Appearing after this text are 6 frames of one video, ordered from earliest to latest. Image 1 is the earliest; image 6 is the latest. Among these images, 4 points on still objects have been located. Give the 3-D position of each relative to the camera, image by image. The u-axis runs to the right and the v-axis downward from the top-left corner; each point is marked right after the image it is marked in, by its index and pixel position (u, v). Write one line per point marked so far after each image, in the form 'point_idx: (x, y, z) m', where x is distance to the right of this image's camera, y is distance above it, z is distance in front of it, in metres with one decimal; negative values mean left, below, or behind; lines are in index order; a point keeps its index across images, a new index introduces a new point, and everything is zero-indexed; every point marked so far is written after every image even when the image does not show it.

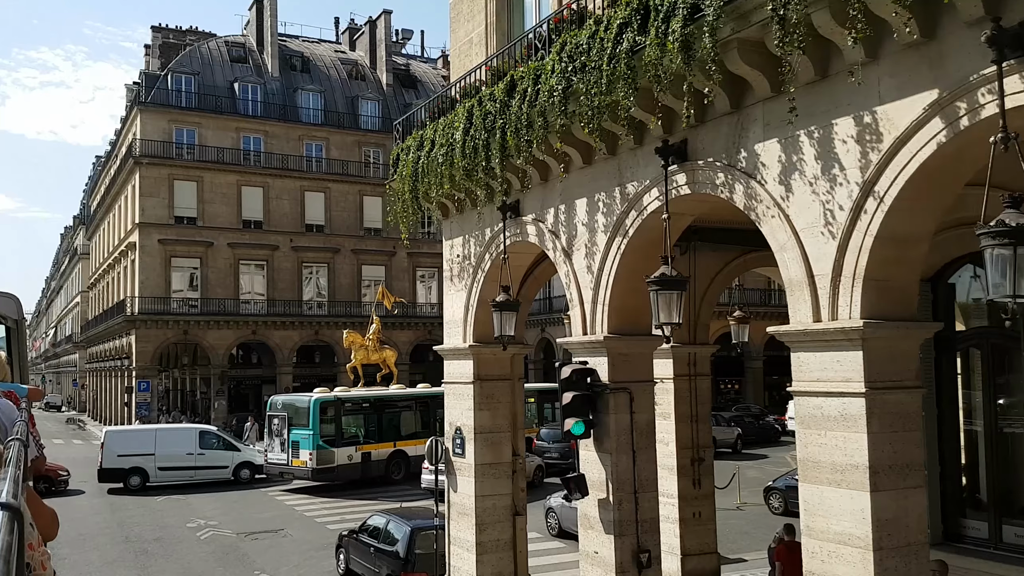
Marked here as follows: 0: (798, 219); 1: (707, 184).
0: (+2.2, +0.5, +6.7) m
1: (+1.7, +0.9, +7.6) m
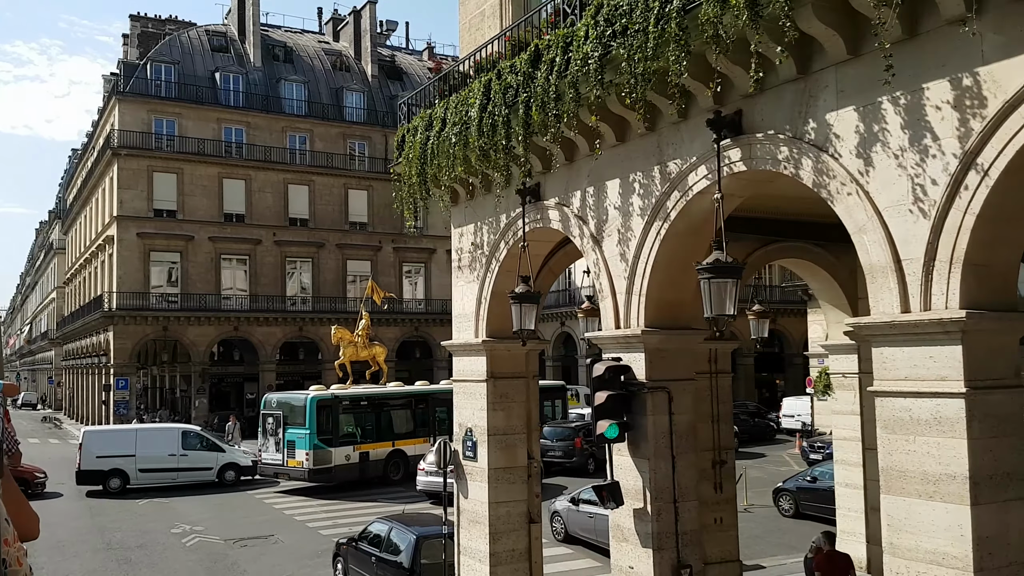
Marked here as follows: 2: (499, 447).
0: (+2.6, +0.6, +6.0) m
1: (+2.0, +1.0, +6.8) m
2: (-0.2, -2.0, +10.8) m
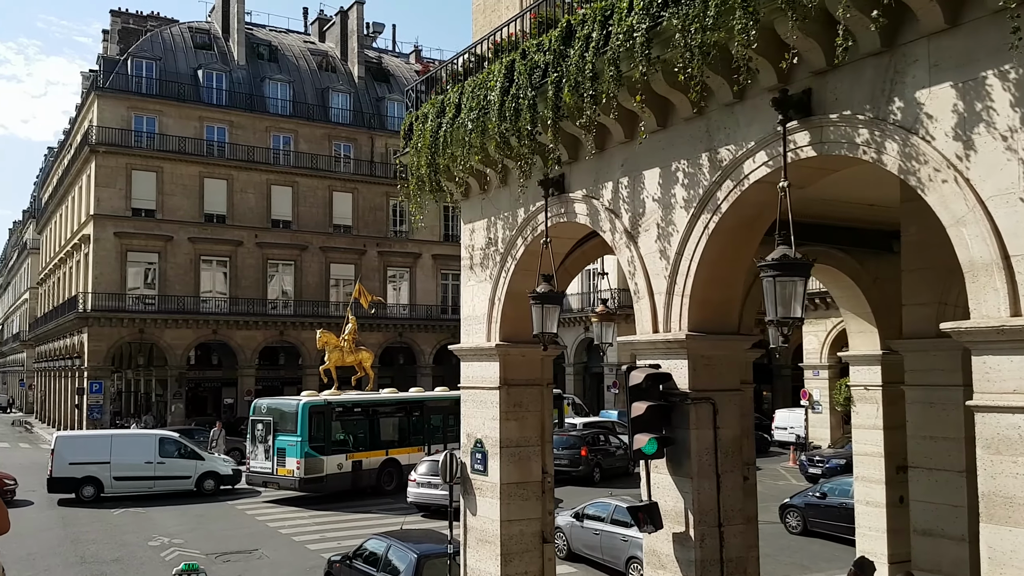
0: (+2.9, +0.6, +5.2) m
1: (+2.3, +1.0, +6.1) m
2: (0.0, -2.0, +9.9) m
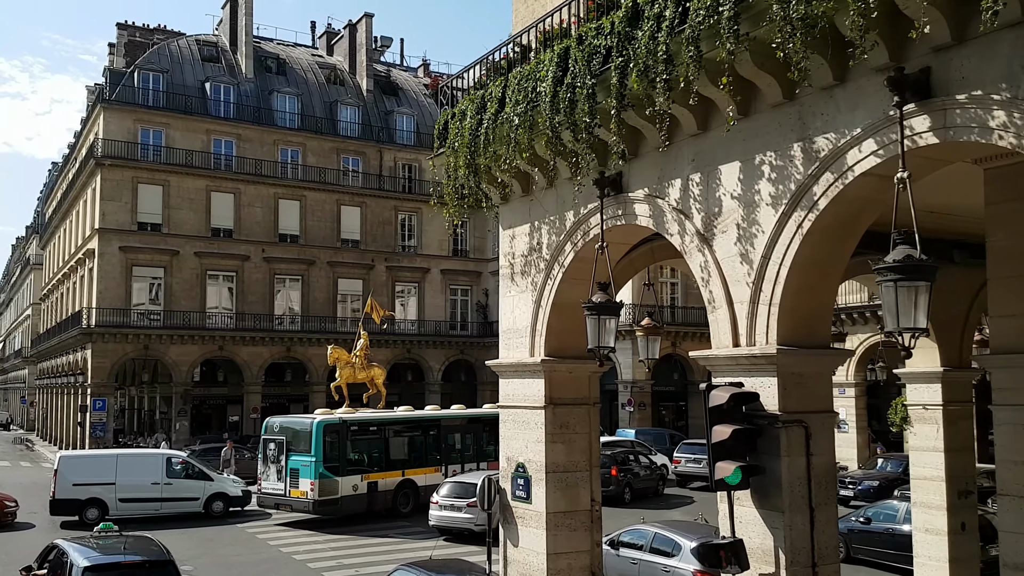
0: (+3.4, +0.6, +4.4) m
1: (+2.8, +1.0, +5.2) m
2: (+0.5, -2.1, +9.1) m
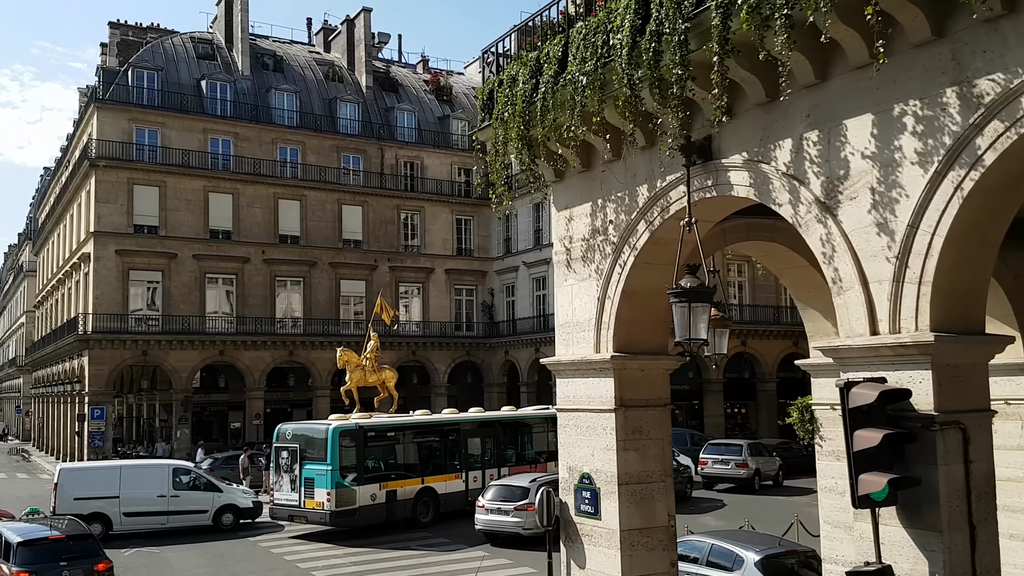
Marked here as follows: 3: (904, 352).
0: (+4.0, +0.8, +3.3) m
1: (+3.4, +1.2, +4.1) m
2: (+1.1, -2.0, +8.0) m
3: (+2.5, -0.4, +5.5) m
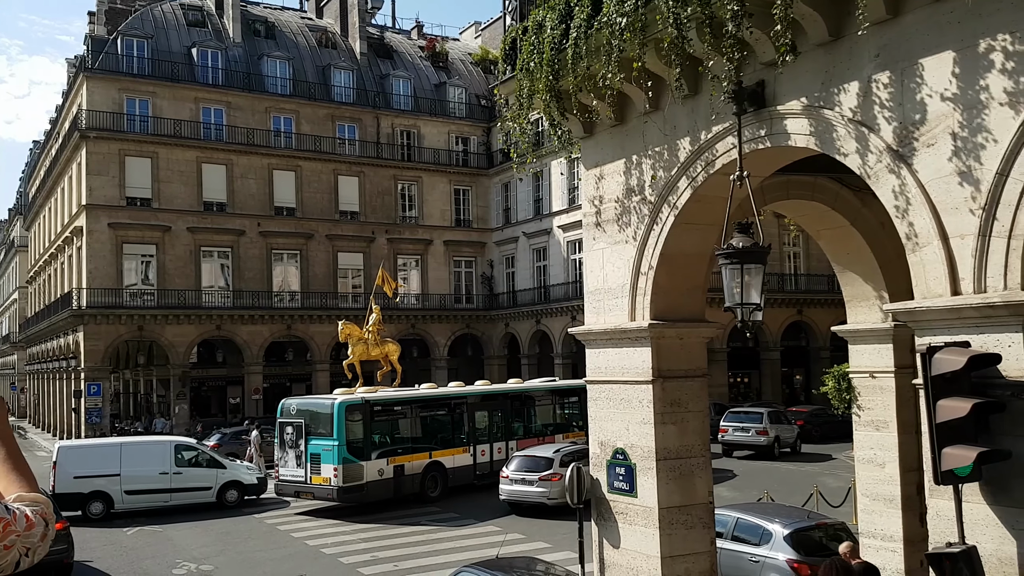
0: (+4.3, +1.0, +2.8) m
1: (+3.7, +1.4, +3.6) m
2: (+1.4, -1.6, +7.5) m
3: (+2.8, -0.1, +5.0) m
